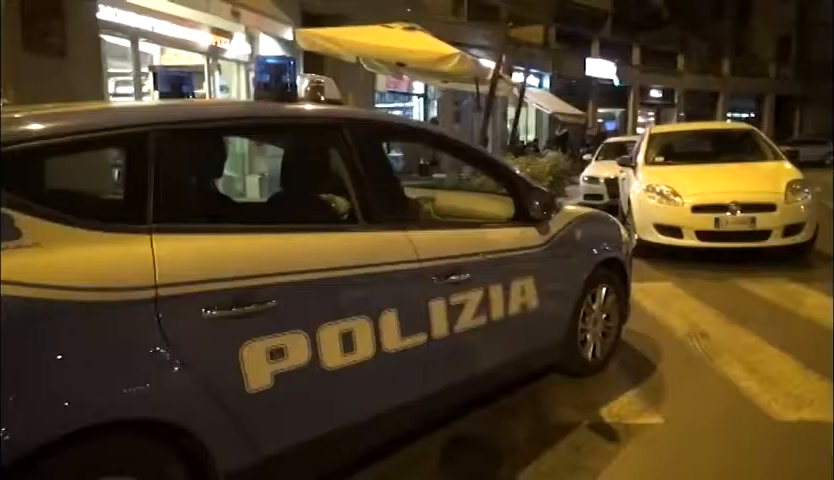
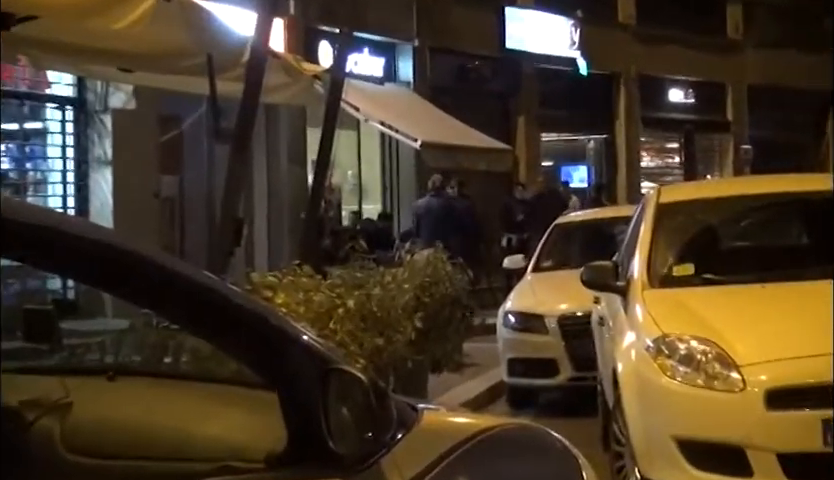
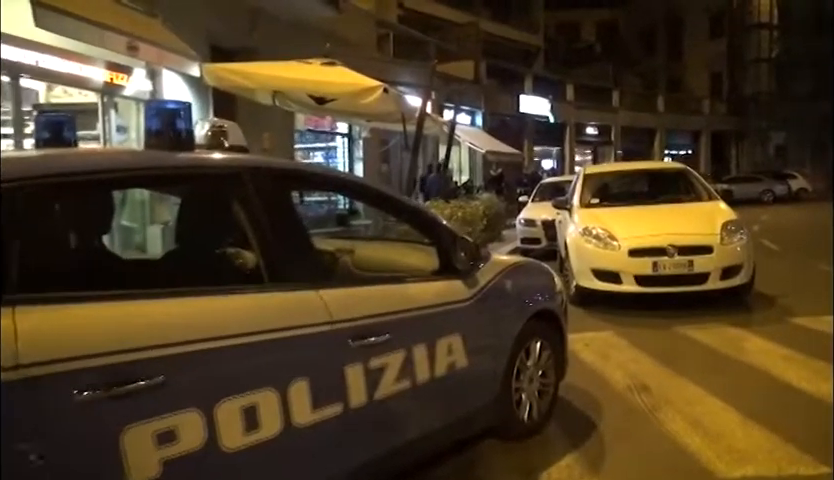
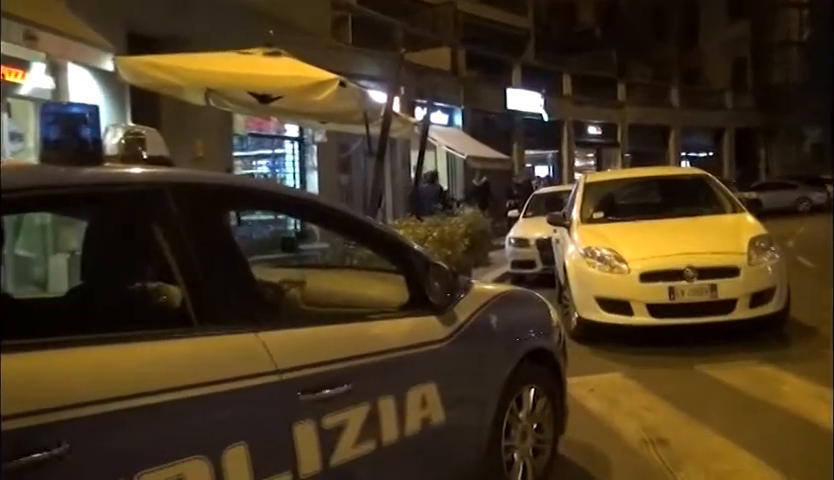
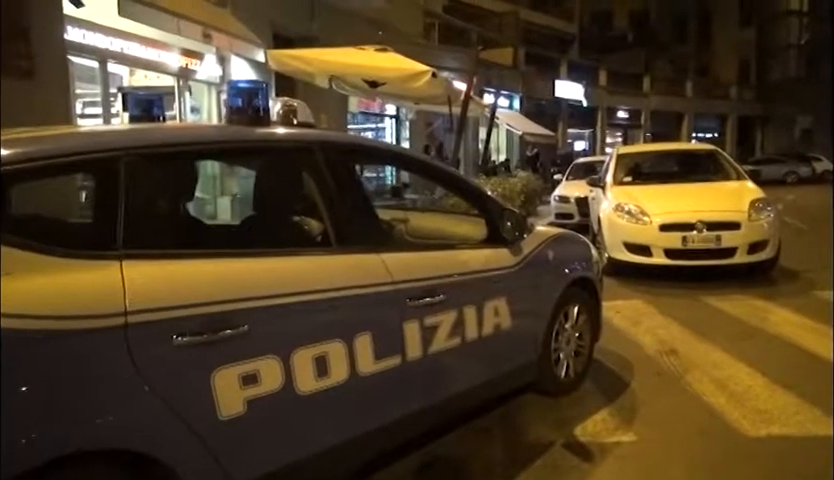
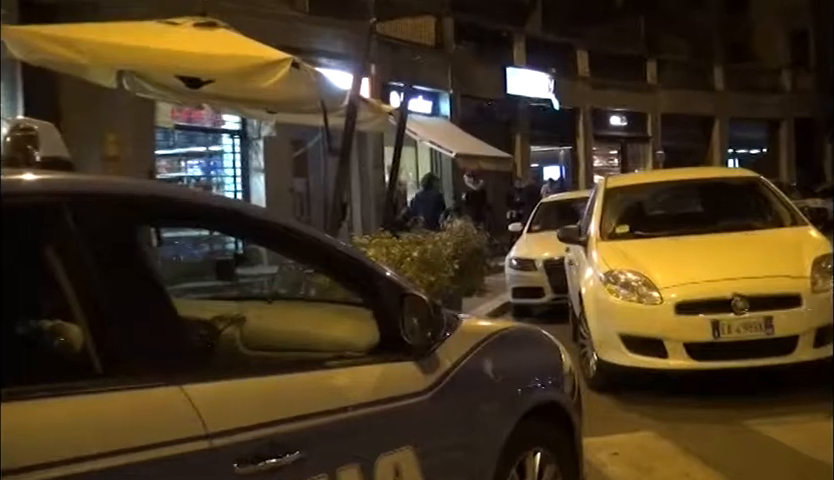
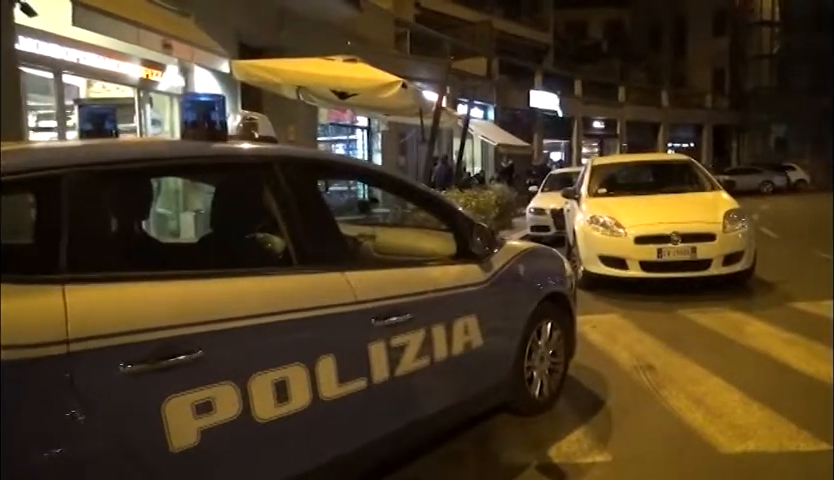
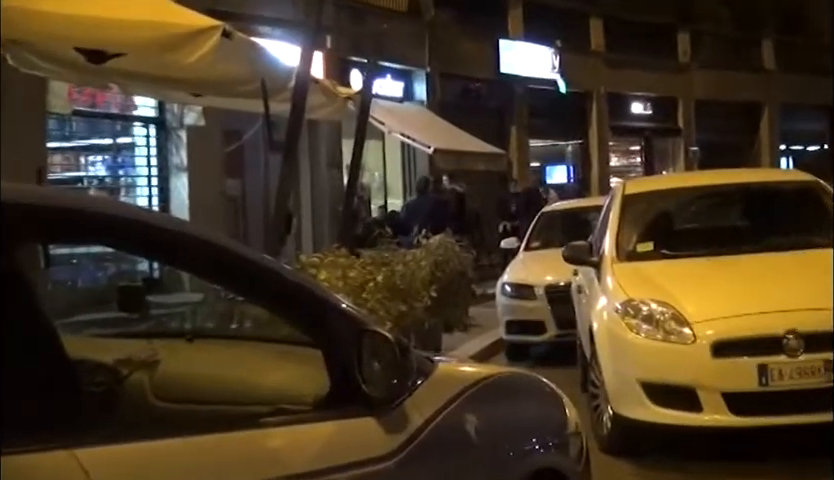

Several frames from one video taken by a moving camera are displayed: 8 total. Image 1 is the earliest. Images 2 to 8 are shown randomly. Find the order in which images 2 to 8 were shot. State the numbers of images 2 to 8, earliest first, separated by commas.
5, 7, 3, 4, 6, 8, 2
